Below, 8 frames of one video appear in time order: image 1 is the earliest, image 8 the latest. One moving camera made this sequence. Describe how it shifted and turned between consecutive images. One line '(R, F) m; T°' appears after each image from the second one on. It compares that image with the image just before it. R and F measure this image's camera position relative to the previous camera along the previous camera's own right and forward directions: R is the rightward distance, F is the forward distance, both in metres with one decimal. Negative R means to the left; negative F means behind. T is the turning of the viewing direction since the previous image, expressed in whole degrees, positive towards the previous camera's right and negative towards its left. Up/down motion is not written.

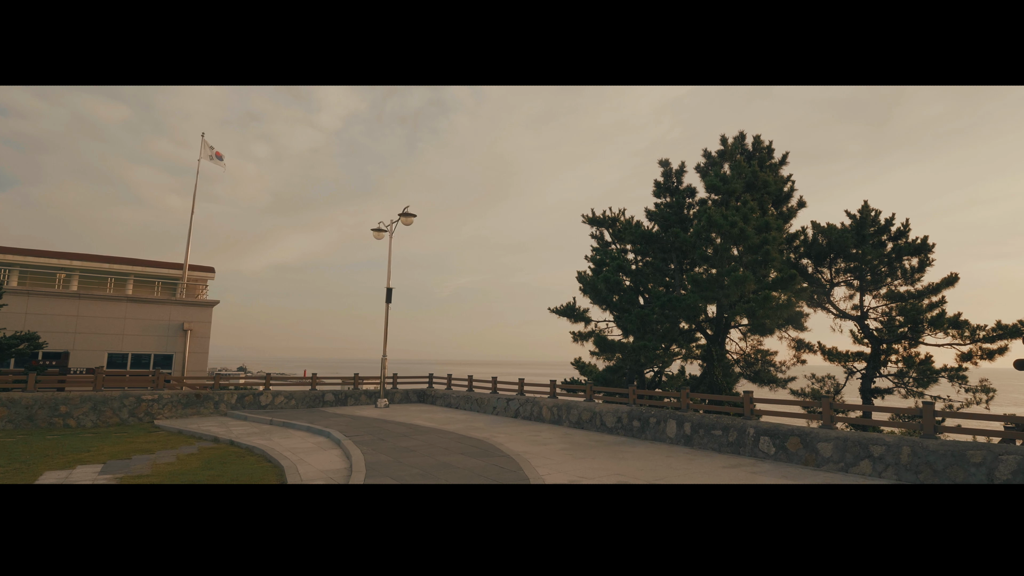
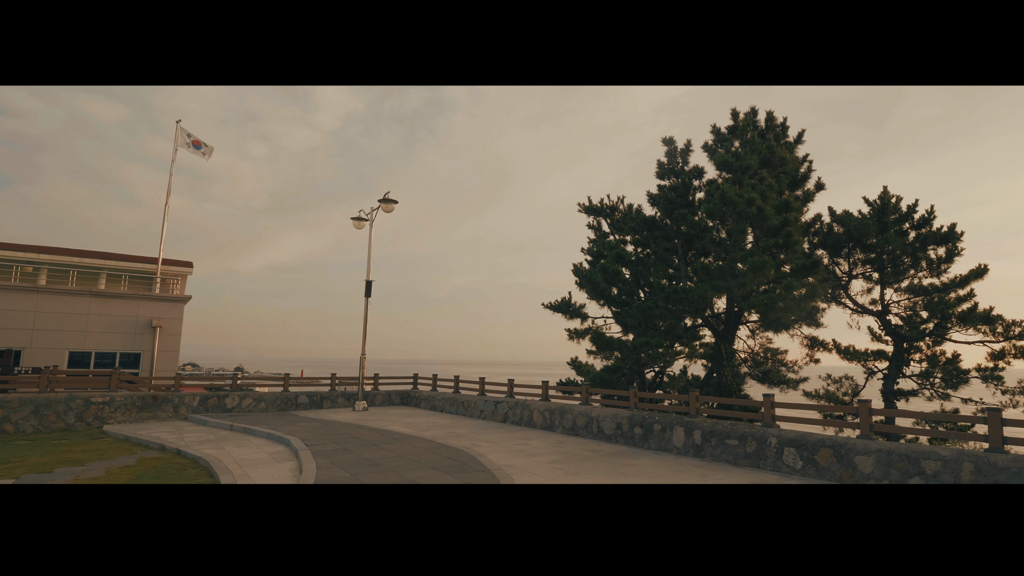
(+0.3, +1.7) m; 0°
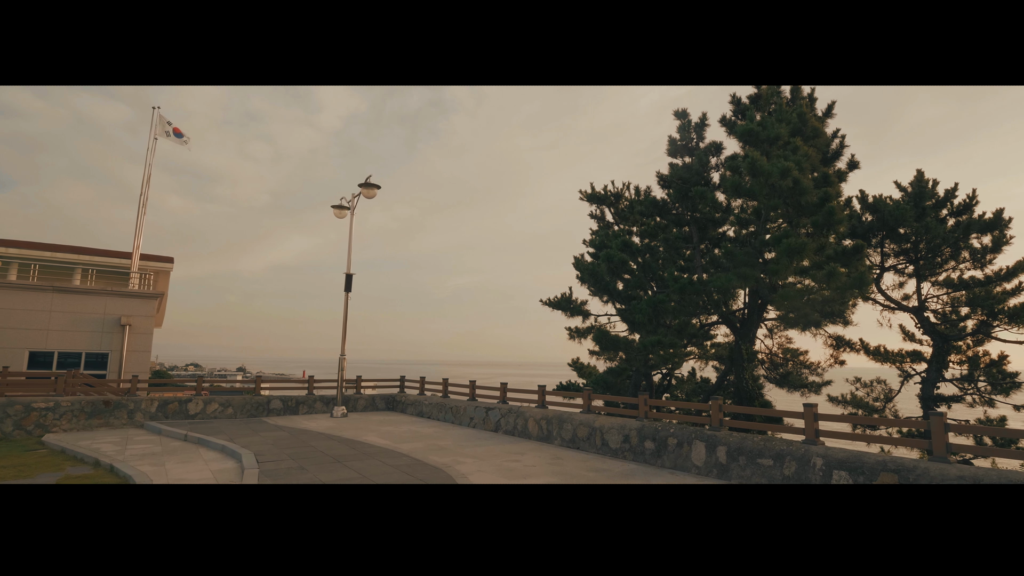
(+0.2, +1.8) m; 0°
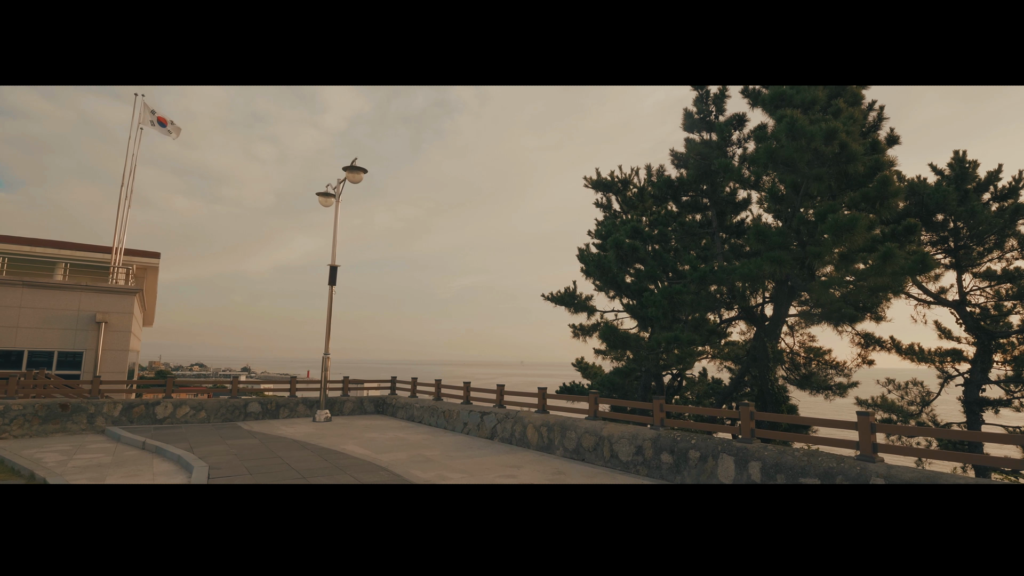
(+0.1, +1.5) m; 0°
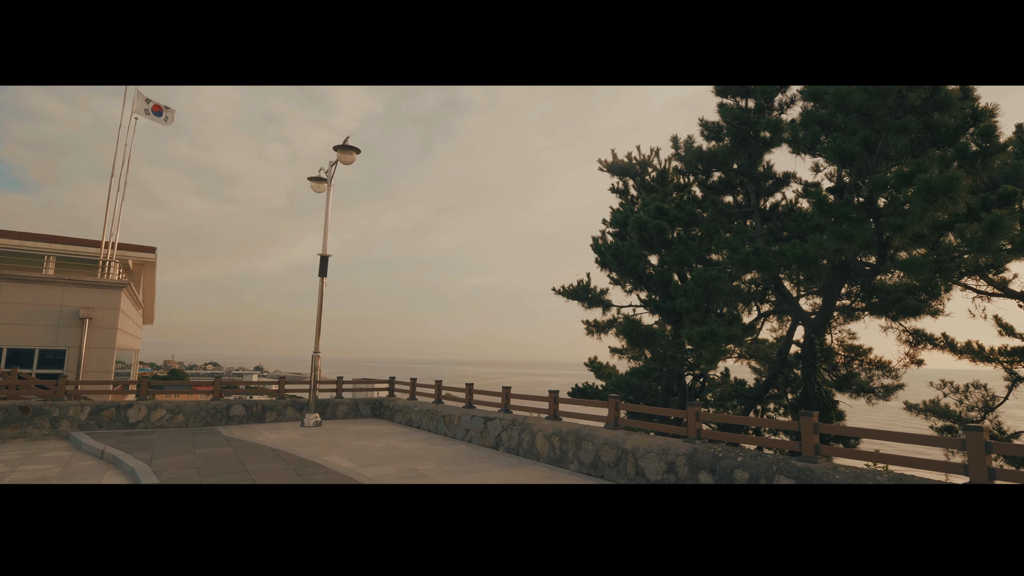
(+0.1, +1.6) m; -1°
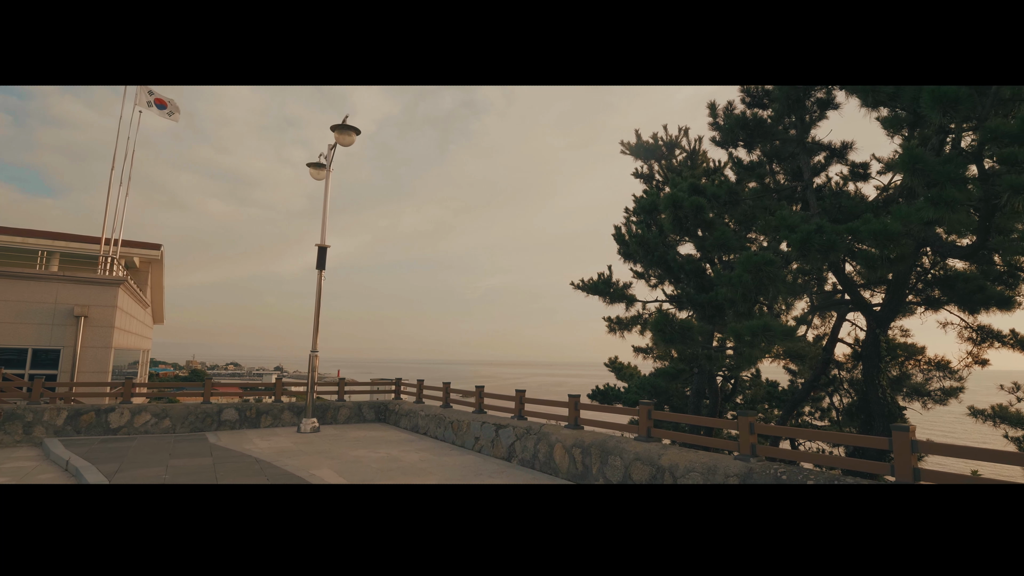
(0.0, +1.4) m; -2°
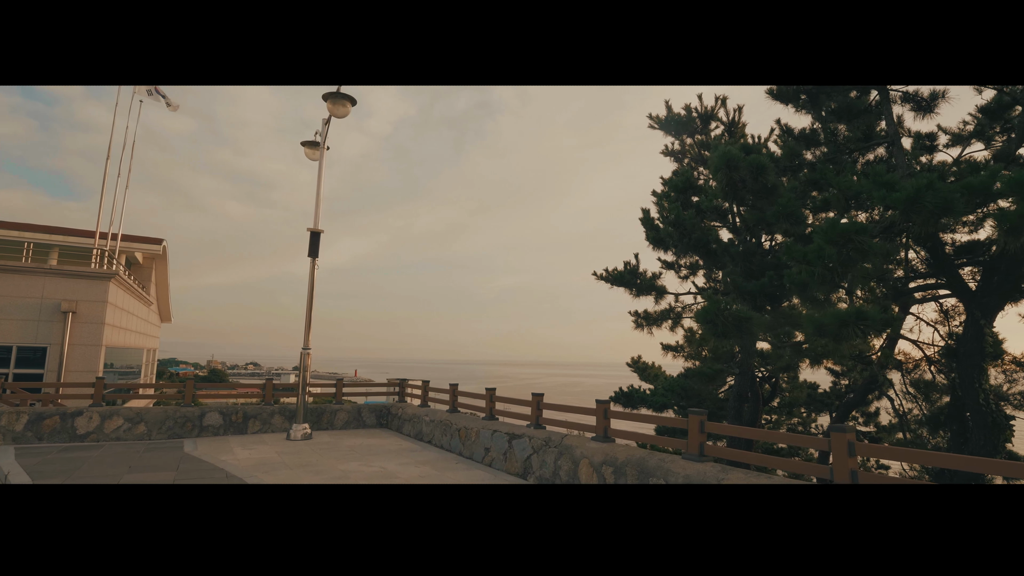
(0.0, +1.6) m; -1°
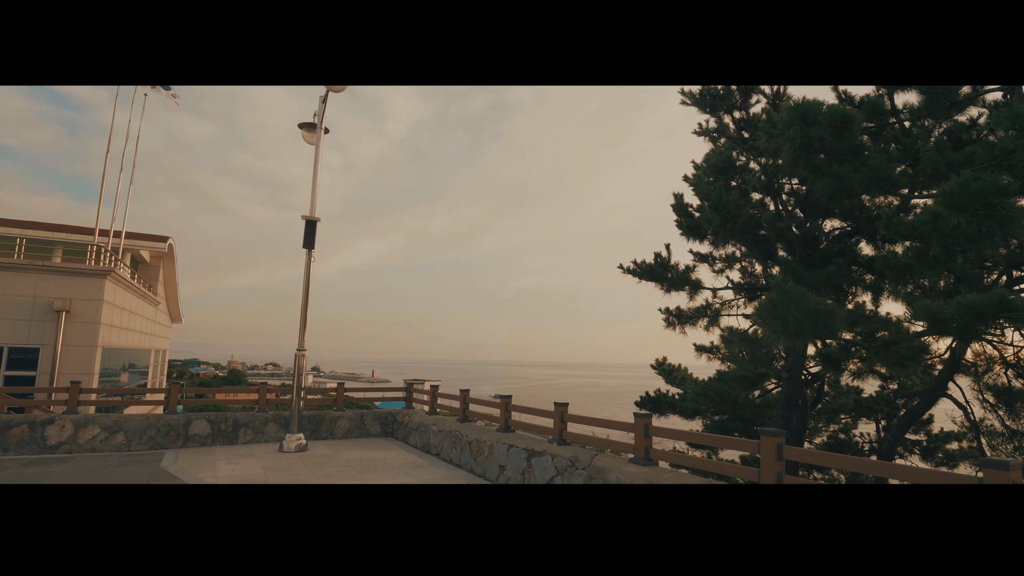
(0.0, +1.3) m; -2°
